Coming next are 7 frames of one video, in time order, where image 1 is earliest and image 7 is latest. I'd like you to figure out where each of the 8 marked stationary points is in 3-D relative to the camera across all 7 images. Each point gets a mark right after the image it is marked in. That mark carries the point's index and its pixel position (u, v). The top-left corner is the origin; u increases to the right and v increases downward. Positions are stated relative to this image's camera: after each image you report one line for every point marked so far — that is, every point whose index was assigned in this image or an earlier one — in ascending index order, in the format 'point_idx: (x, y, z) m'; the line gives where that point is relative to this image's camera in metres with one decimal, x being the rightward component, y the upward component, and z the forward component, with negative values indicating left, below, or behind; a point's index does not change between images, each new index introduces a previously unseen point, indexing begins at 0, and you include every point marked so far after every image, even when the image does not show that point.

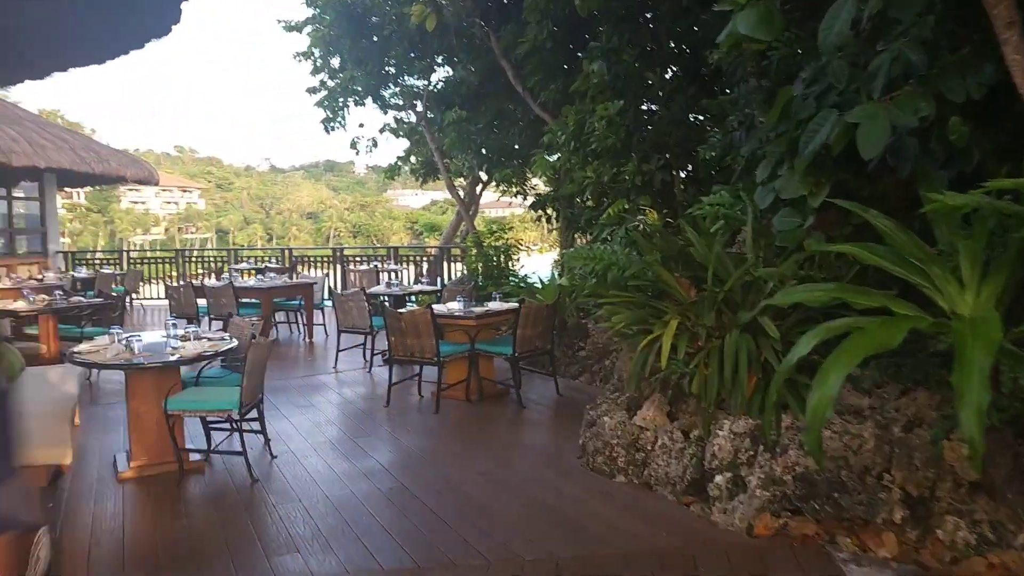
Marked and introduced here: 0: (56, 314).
0: (-3.5, -0.2, +6.2) m
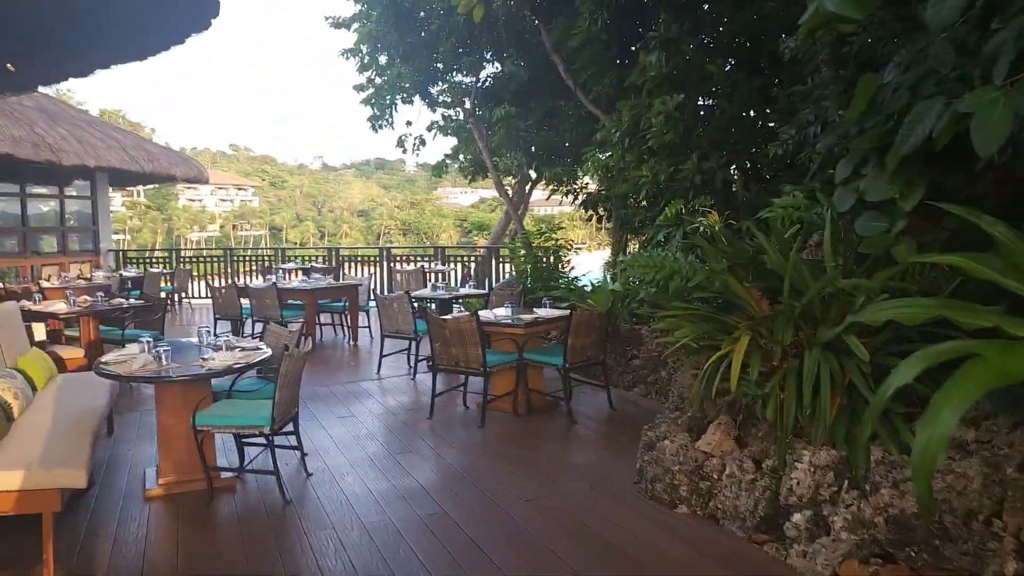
0: (-3.1, -0.2, +6.1) m
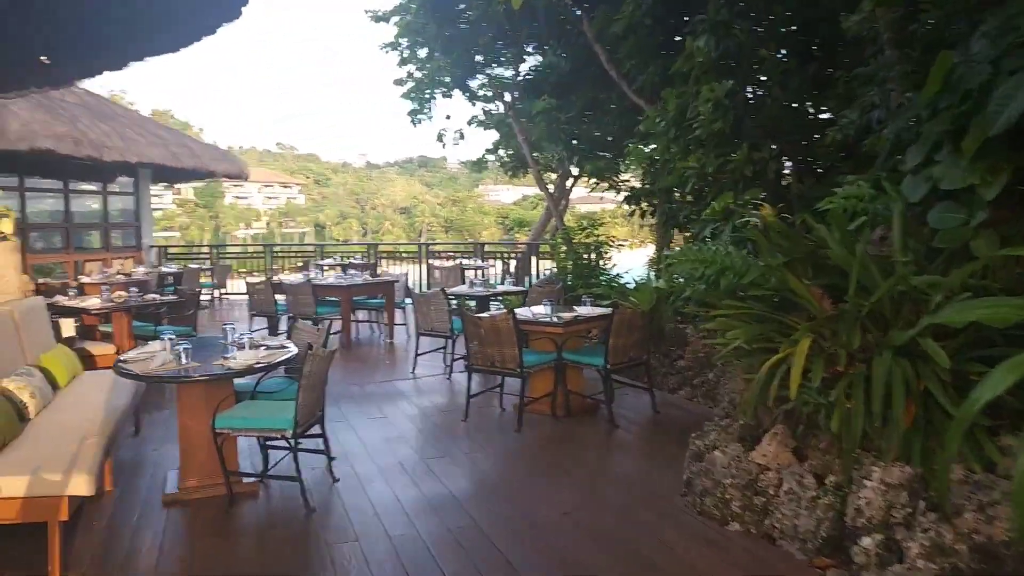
0: (-2.8, -0.2, +6.0) m
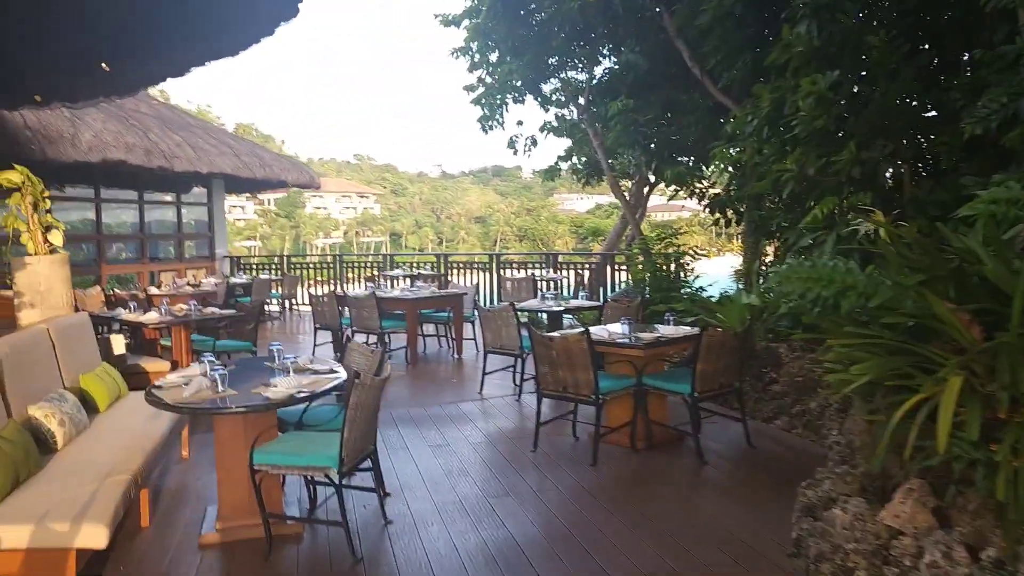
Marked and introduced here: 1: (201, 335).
0: (-2.3, -0.3, +5.8) m
1: (-2.4, -0.4, +6.4) m
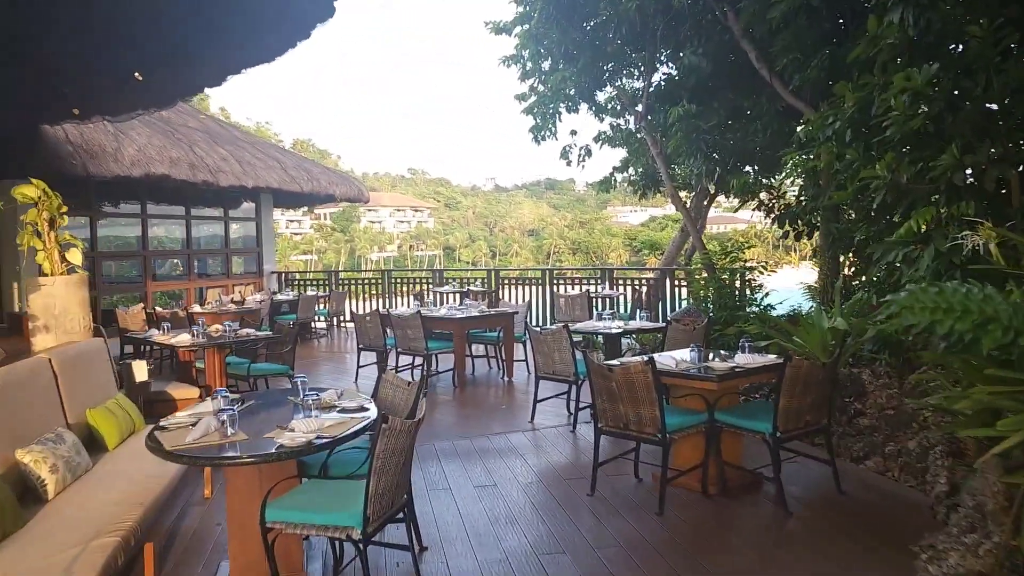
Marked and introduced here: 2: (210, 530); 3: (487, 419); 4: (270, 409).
0: (-1.9, -0.4, +5.5) m
1: (-2.0, -0.5, +6.1) m
2: (-1.3, -1.0, +3.4) m
3: (-0.2, -0.9, +5.6) m
4: (-0.9, -0.5, +3.1) m
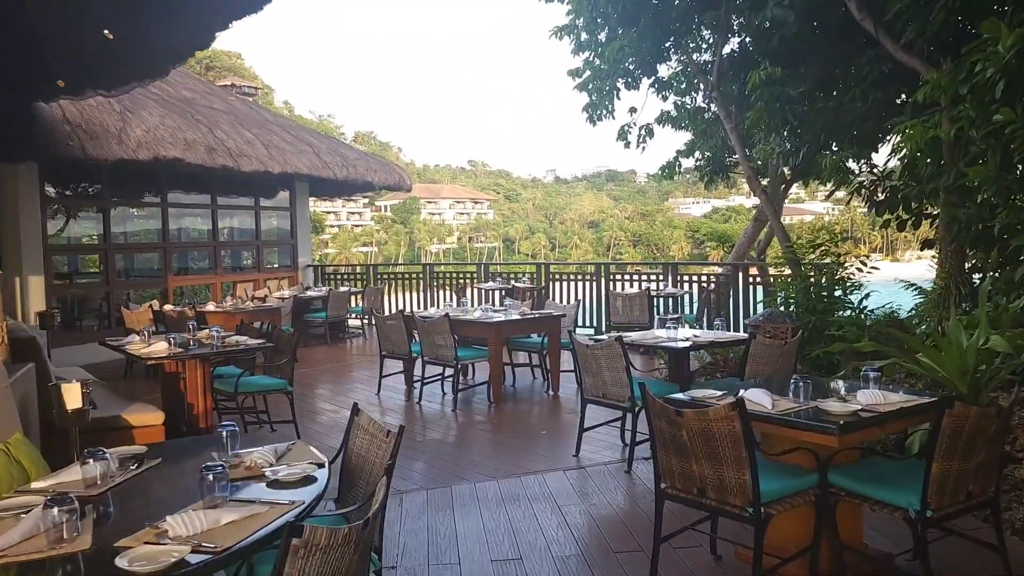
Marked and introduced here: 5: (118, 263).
0: (-1.7, -0.4, +4.6) m
1: (-1.8, -0.5, +5.2) m
2: (-1.2, -1.0, +2.5) m
3: (+0.1, -0.9, +4.6) m
4: (-0.9, -0.5, +2.1) m
5: (-4.2, +0.3, +8.8) m
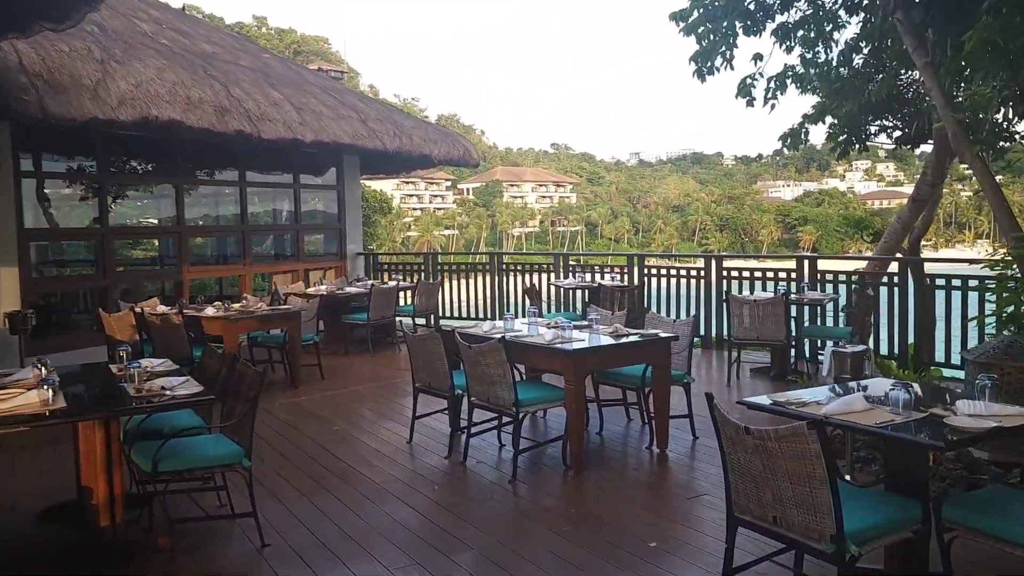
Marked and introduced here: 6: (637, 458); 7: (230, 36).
0: (-1.4, -0.5, +2.9) m
1: (-1.4, -0.5, +3.5) m
2: (-1.1, -1.1, +0.7) m
3: (+0.4, -1.0, +2.7) m
4: (-0.8, -0.6, +0.3) m
5: (-3.5, +0.3, +7.3) m
6: (+0.6, -0.8, +4.1) m
7: (-3.1, +2.7, +8.8) m
